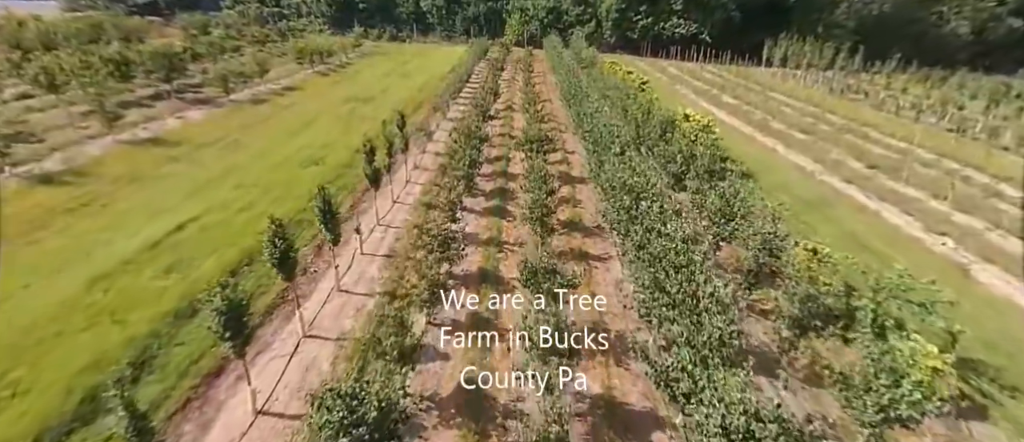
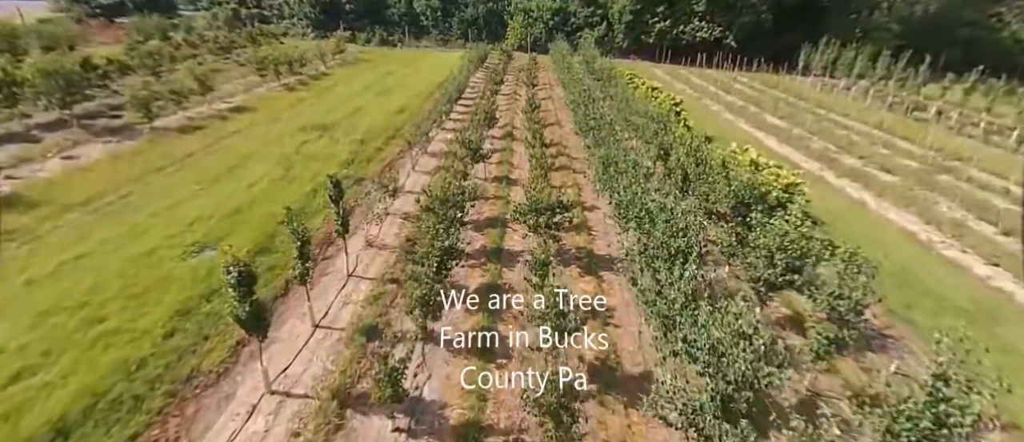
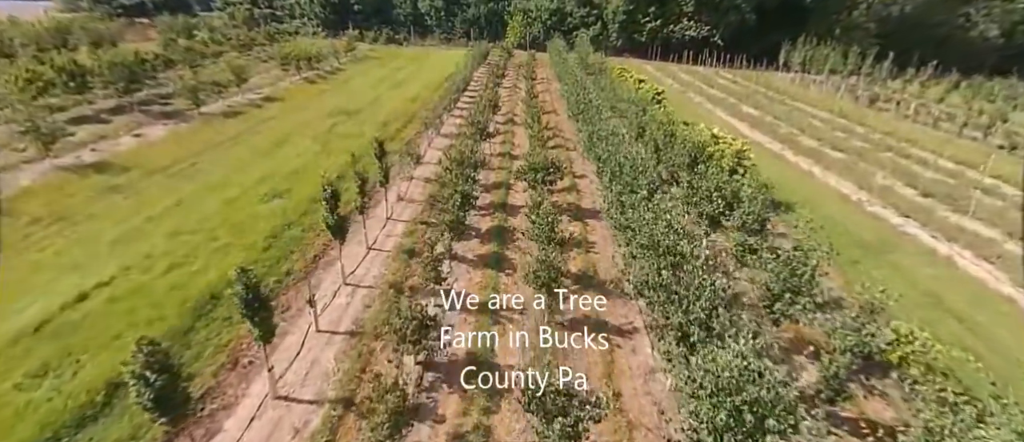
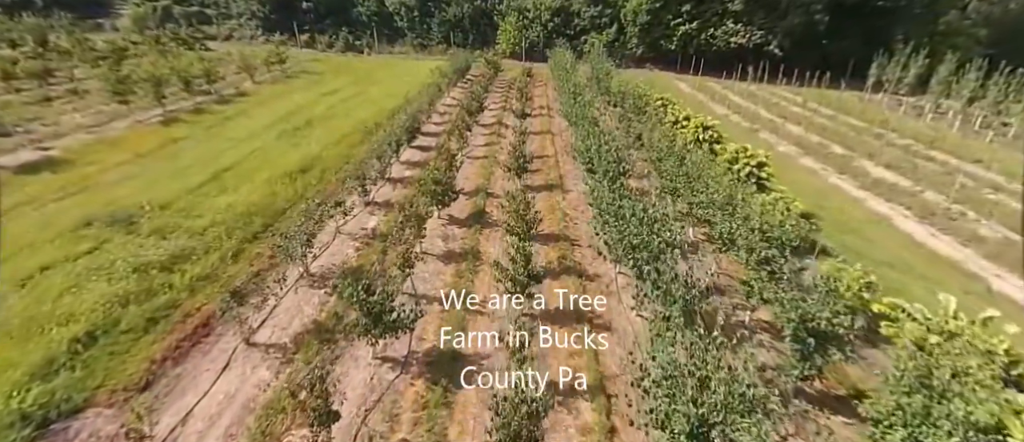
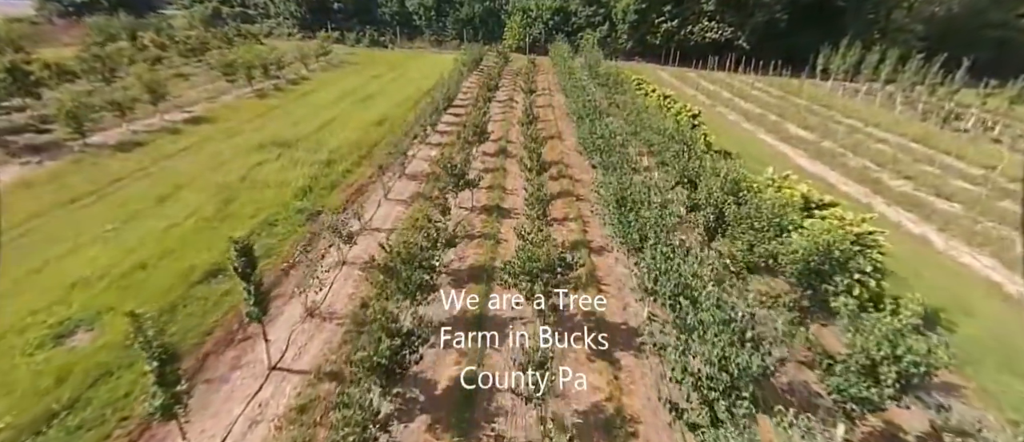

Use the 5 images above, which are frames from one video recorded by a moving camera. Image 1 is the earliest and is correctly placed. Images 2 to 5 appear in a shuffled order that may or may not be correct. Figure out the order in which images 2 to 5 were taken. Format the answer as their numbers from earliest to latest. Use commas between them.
3, 2, 5, 4
